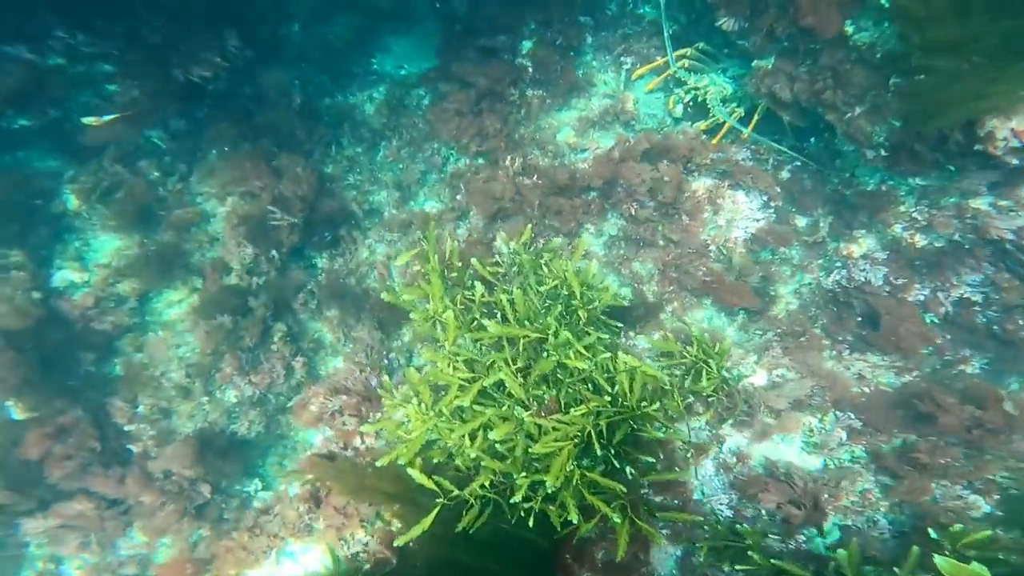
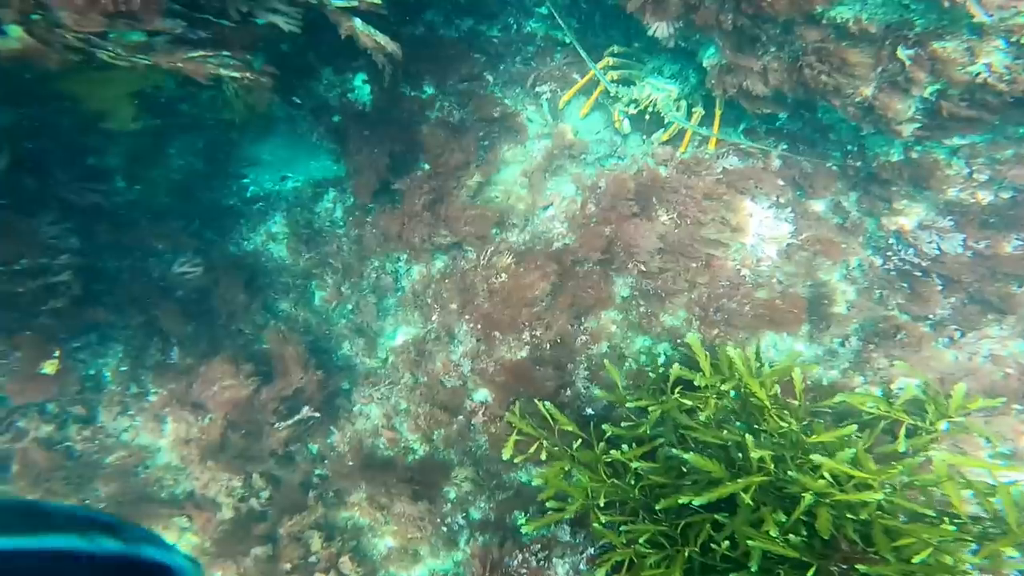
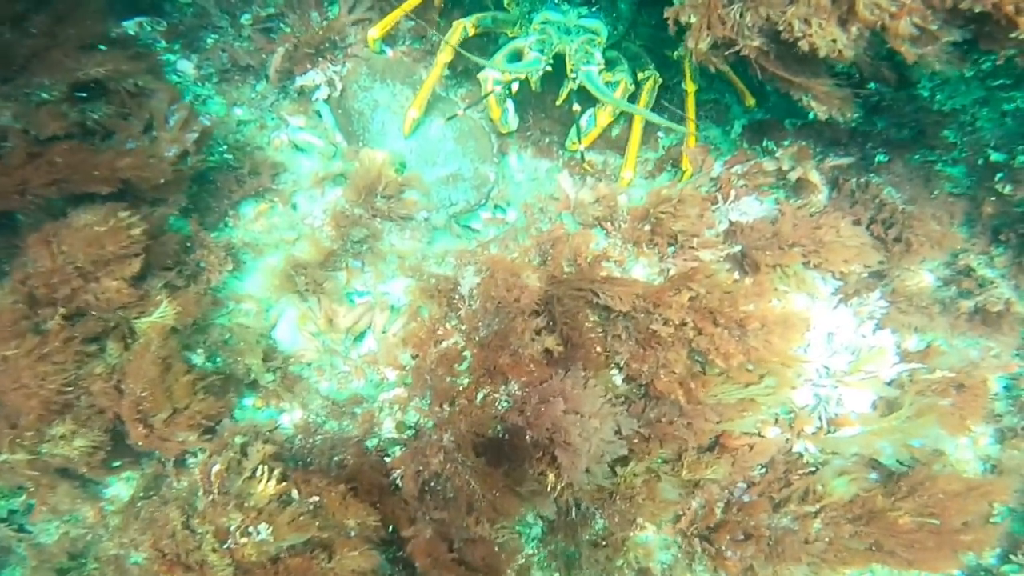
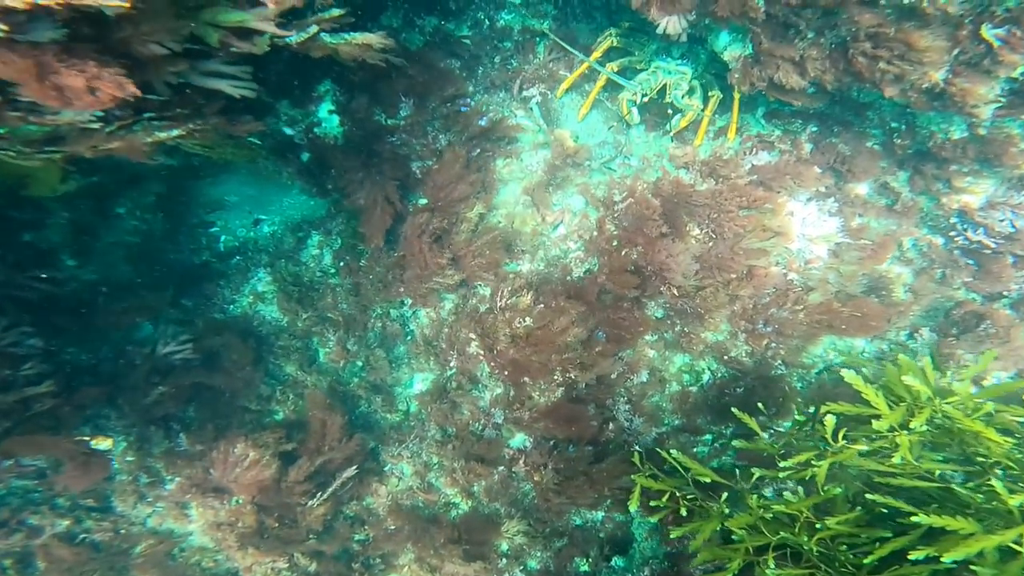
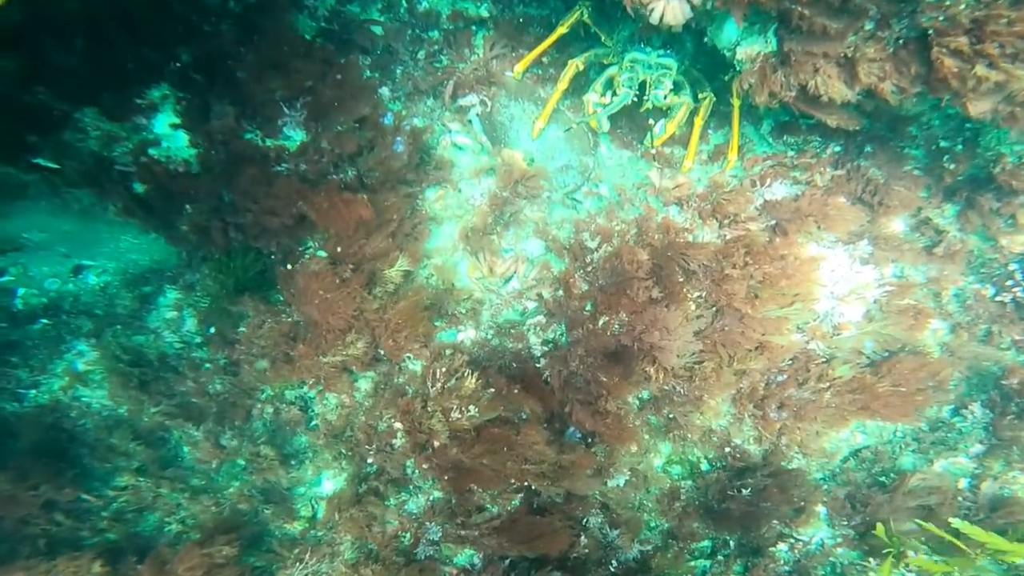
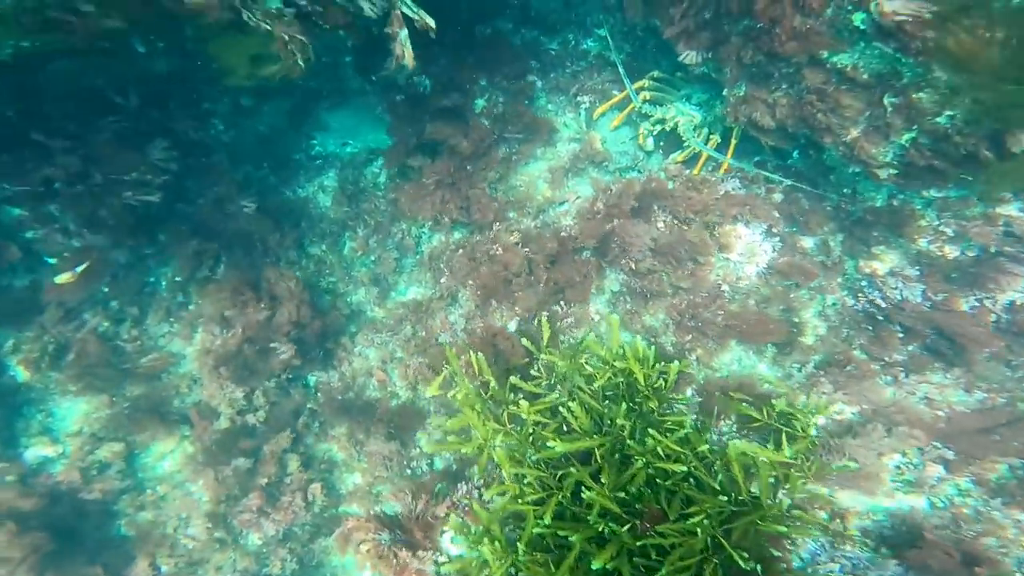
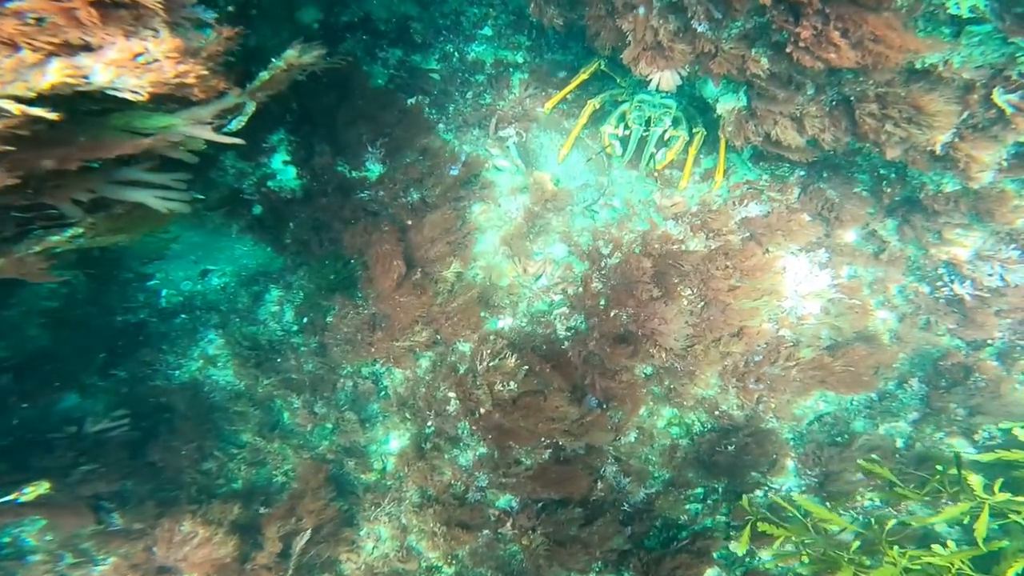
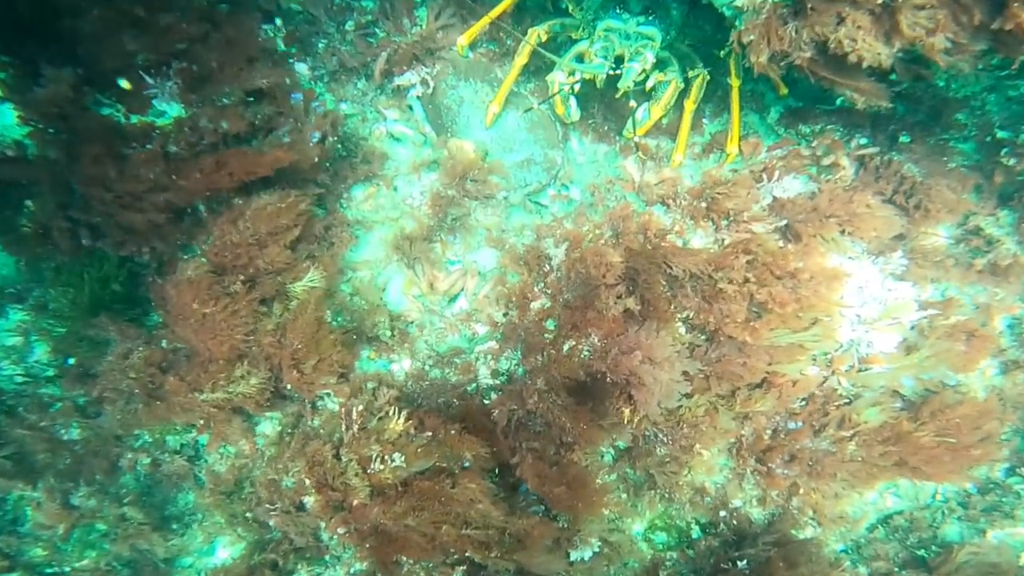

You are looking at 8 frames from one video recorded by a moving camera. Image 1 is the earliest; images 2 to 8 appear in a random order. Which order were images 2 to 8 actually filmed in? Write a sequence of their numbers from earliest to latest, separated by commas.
6, 2, 4, 7, 5, 8, 3
